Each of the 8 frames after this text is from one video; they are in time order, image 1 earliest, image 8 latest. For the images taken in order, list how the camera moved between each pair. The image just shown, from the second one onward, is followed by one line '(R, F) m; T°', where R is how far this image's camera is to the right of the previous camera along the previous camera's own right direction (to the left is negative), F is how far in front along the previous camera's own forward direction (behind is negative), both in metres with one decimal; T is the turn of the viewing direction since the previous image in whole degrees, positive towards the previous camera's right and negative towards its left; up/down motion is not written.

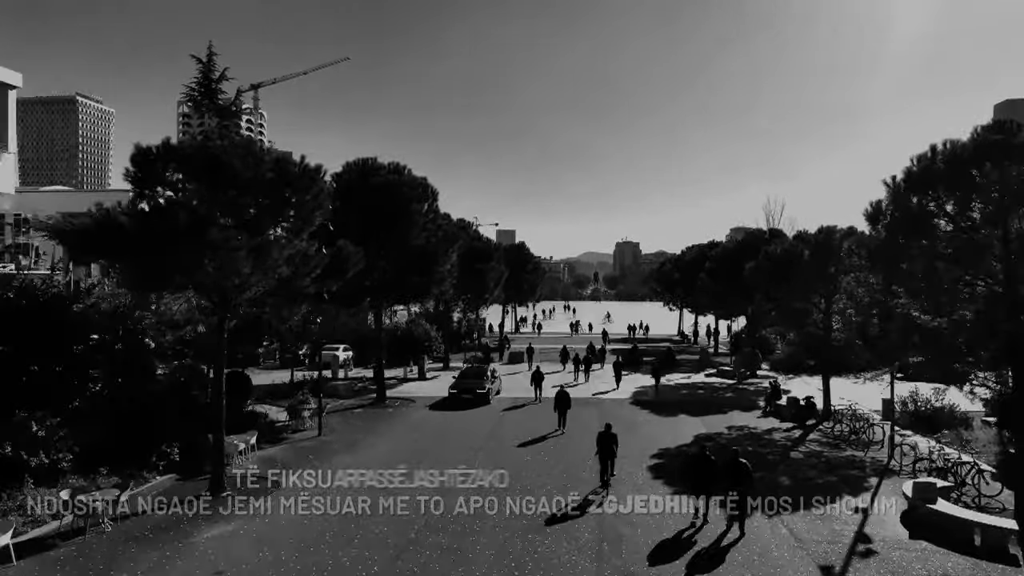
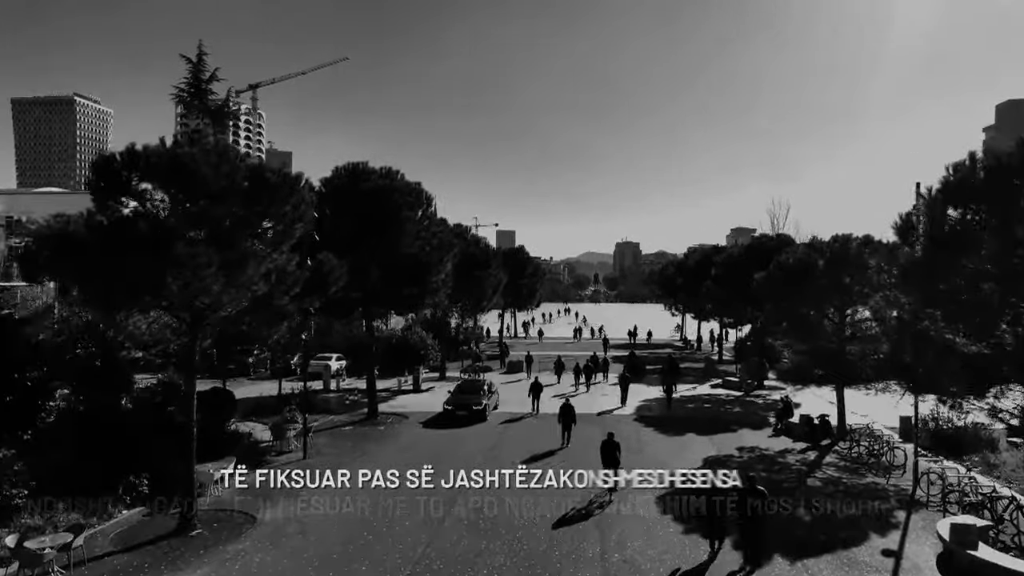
(+0.1, +1.0) m; 0°
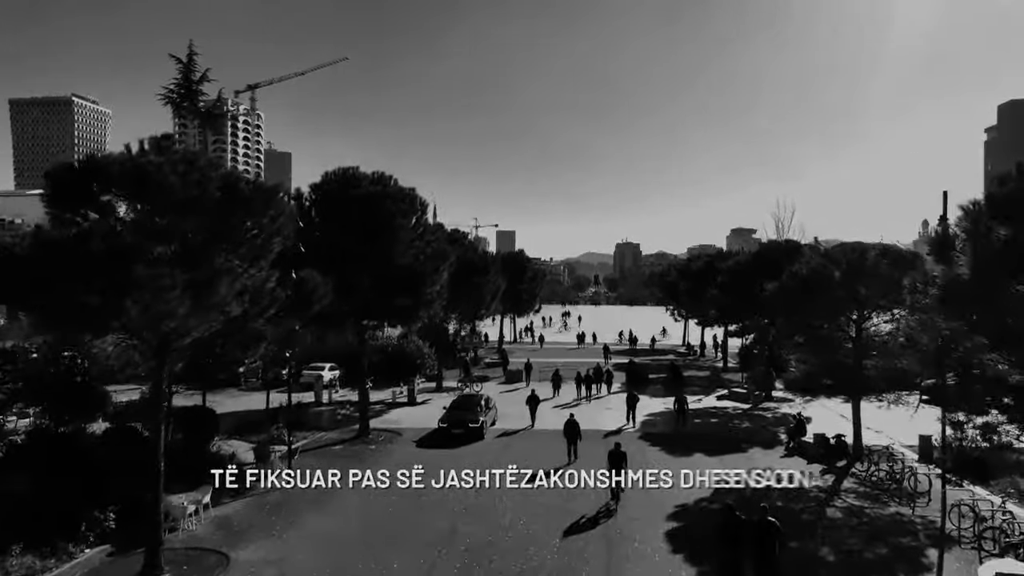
(+0.1, +1.0) m; 0°
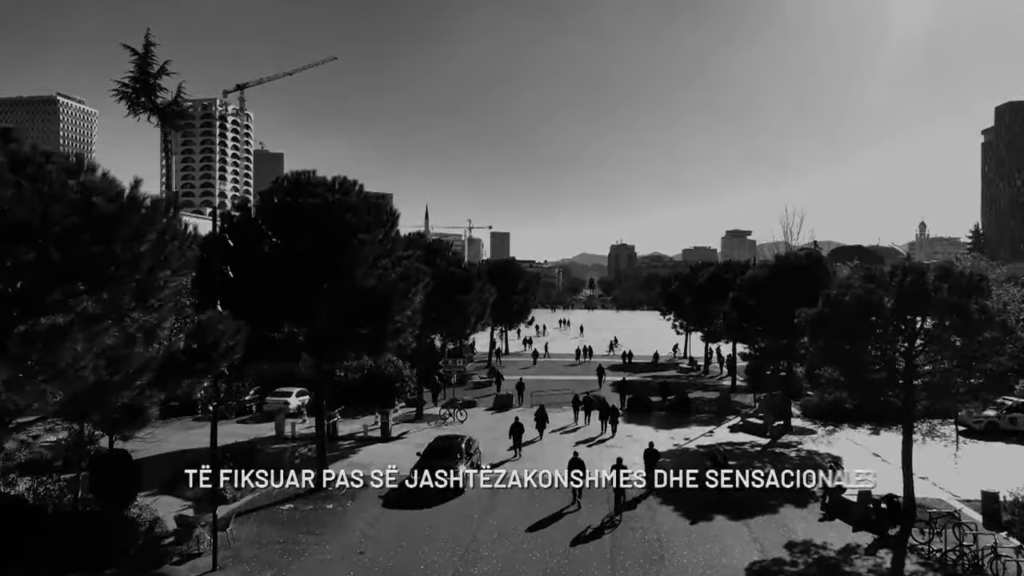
(+0.3, +3.0) m; +1°
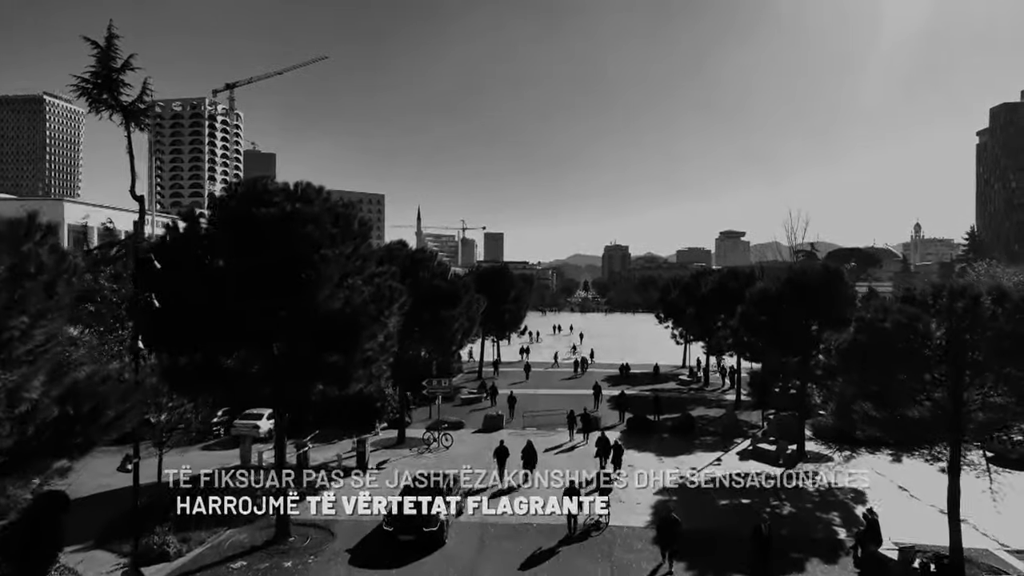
(+0.2, +2.0) m; +1°
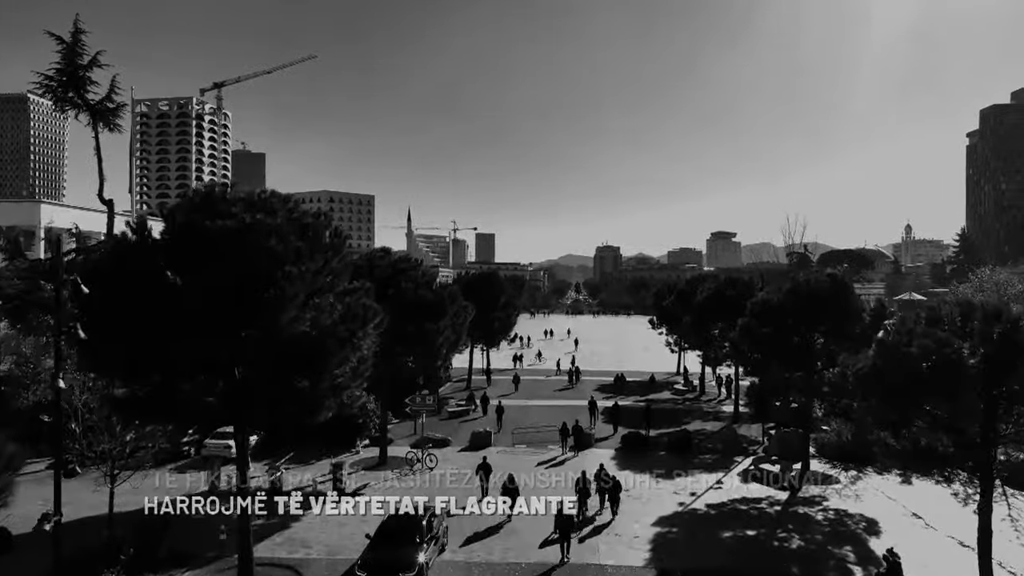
(+0.1, +1.3) m; +1°
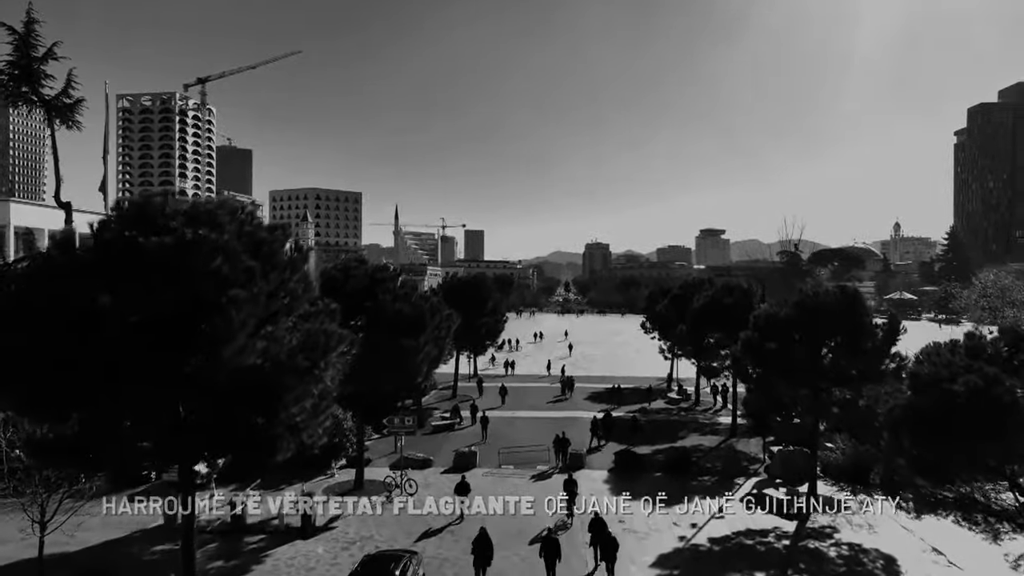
(+0.1, +1.6) m; +1°
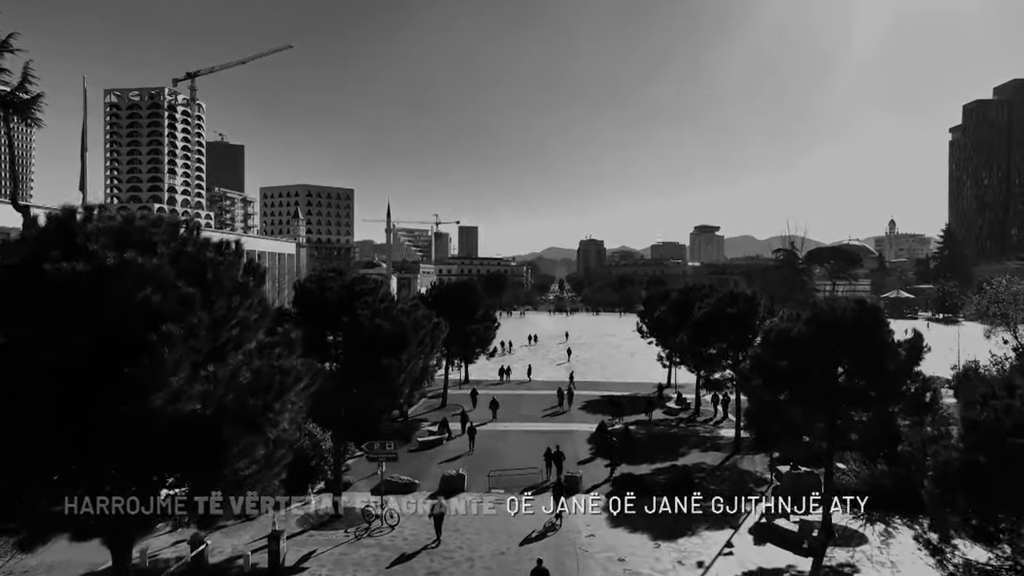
(+0.1, +1.6) m; +1°
